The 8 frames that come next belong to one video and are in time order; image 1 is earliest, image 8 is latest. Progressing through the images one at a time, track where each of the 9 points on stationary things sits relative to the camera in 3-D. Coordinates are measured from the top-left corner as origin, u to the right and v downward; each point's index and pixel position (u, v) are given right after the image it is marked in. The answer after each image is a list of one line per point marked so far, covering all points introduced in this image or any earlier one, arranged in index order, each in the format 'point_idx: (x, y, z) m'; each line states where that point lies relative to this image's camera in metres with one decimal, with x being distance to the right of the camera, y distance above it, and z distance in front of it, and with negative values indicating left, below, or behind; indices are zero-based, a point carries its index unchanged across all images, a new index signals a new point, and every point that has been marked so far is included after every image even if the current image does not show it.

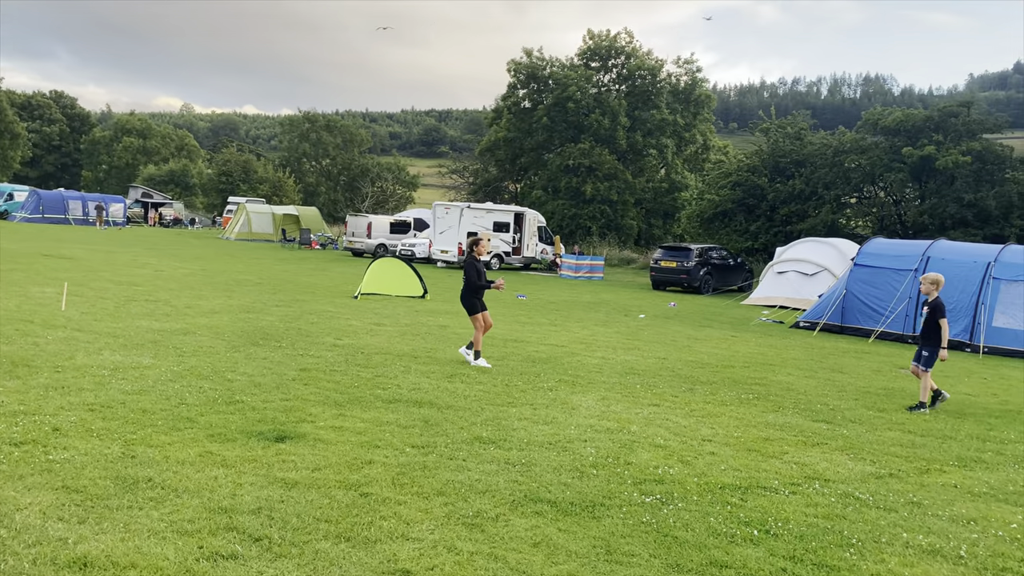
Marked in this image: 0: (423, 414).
0: (-0.7, -1.0, +7.3) m
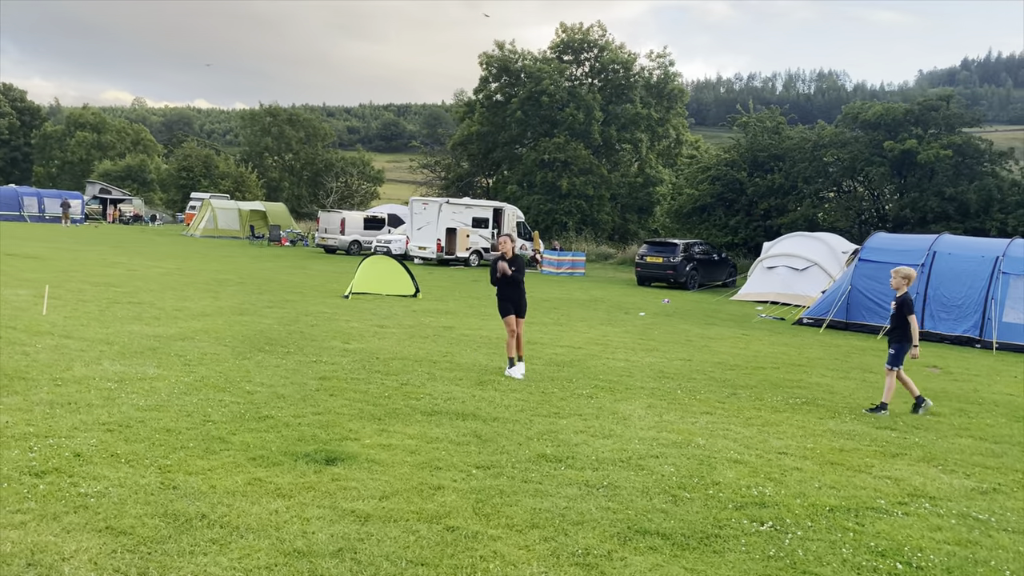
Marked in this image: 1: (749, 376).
0: (-0.3, -1.1, +6.7) m
1: (+2.7, -1.0, +9.9) m
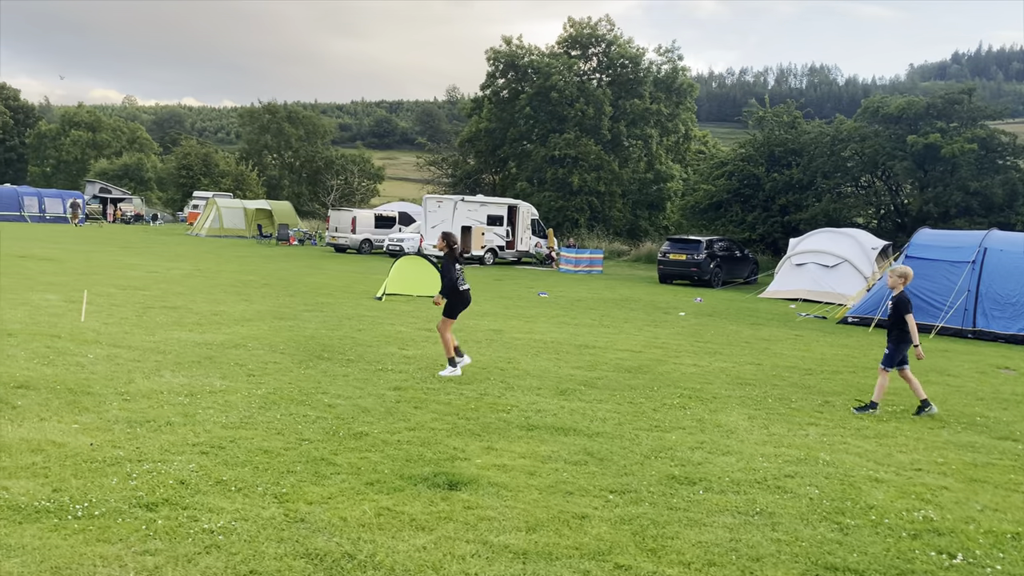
0: (+0.5, -1.1, +6.3) m
1: (+3.5, -1.0, +9.5) m
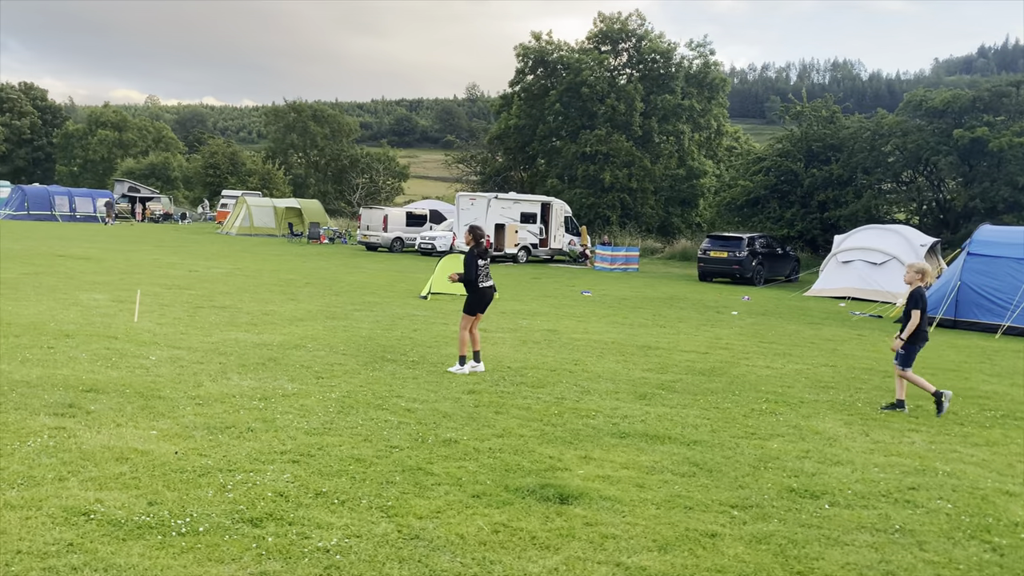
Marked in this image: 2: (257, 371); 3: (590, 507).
0: (+1.2, -1.1, +6.0) m
1: (+4.2, -1.0, +9.1) m
2: (-2.4, -0.8, +8.4) m
3: (+0.4, -1.2, +4.7) m
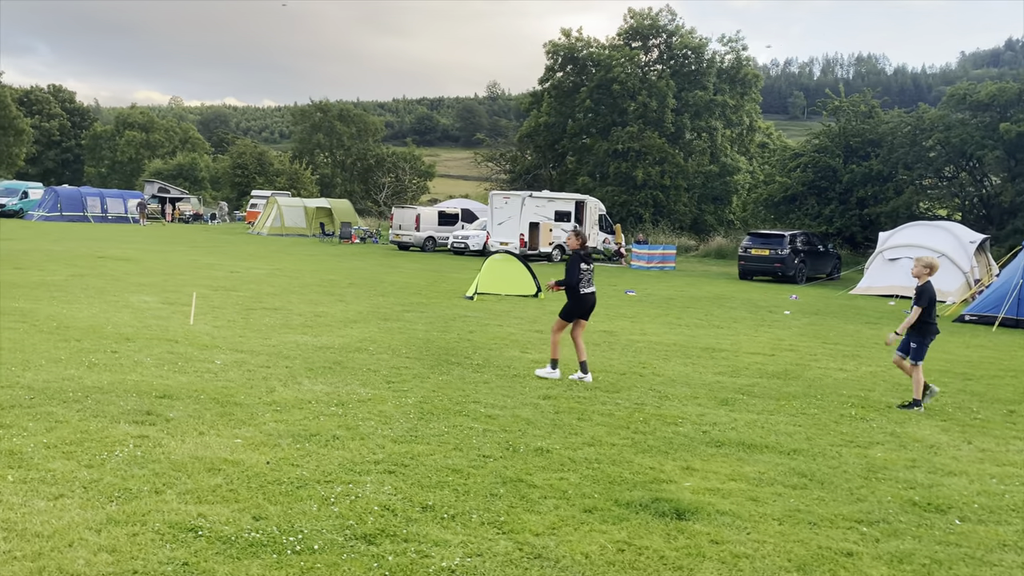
0: (+1.8, -1.1, +5.7) m
1: (+4.9, -1.0, +8.8) m
2: (-1.8, -0.8, +8.2) m
3: (+1.0, -1.2, +4.5) m
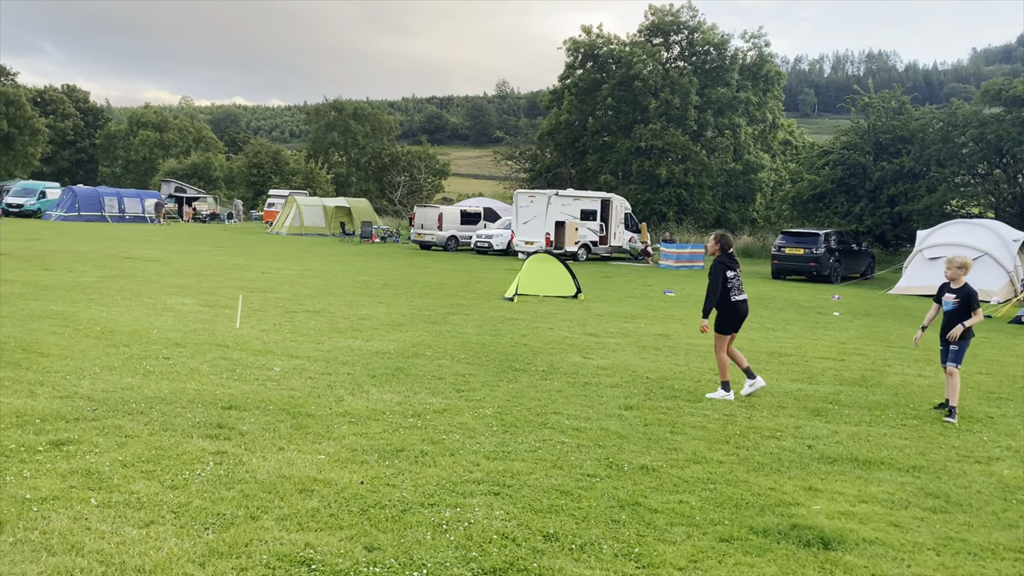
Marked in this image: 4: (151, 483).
0: (+2.4, -1.2, +5.3) m
1: (+5.6, -1.0, +8.4) m
2: (-1.1, -0.9, +7.9) m
3: (+1.6, -1.2, +4.1) m
4: (-2.0, -1.1, +4.8) m
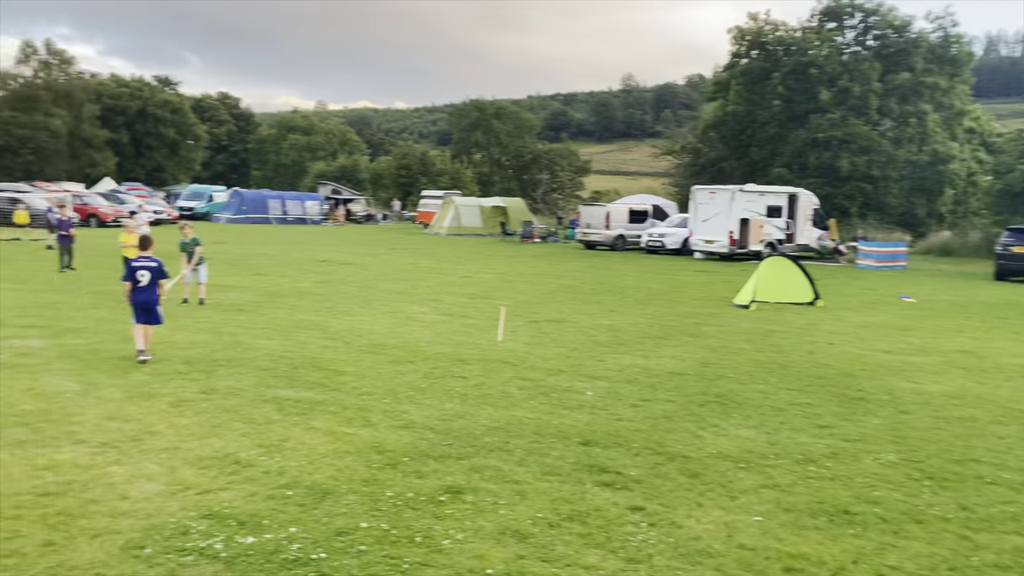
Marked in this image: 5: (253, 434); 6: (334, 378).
0: (+4.9, -1.3, +3.9) m
1: (+8.4, -1.2, +6.5) m
2: (+1.7, -1.0, +6.9) m
3: (+3.9, -1.4, +2.8) m
4: (+0.4, -1.2, +4.1) m
5: (-1.8, -1.0, +5.9) m
6: (-1.6, -0.8, +7.9) m
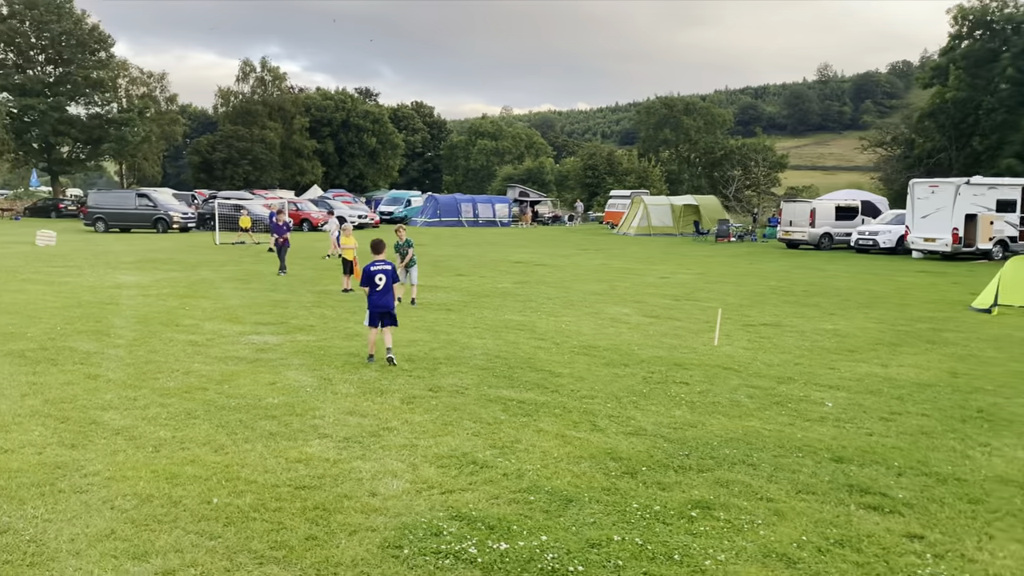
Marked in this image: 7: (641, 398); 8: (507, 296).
0: (+5.9, -1.4, +2.6) m
1: (+9.9, -1.2, +4.3) m
2: (+3.4, -1.0, +6.2) m
3: (+4.7, -1.4, +1.7) m
4: (+1.5, -1.2, +3.6) m
5: (-0.2, -1.0, +5.9) m
6: (+0.4, -0.8, +7.8) m
7: (+1.0, -0.9, +7.1) m
8: (-0.1, -0.1, +15.1) m
